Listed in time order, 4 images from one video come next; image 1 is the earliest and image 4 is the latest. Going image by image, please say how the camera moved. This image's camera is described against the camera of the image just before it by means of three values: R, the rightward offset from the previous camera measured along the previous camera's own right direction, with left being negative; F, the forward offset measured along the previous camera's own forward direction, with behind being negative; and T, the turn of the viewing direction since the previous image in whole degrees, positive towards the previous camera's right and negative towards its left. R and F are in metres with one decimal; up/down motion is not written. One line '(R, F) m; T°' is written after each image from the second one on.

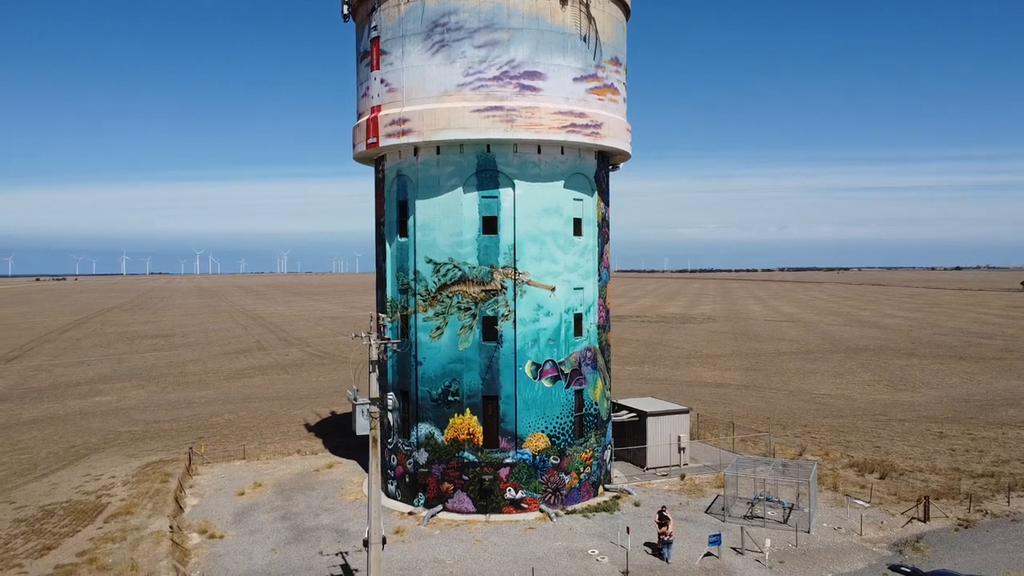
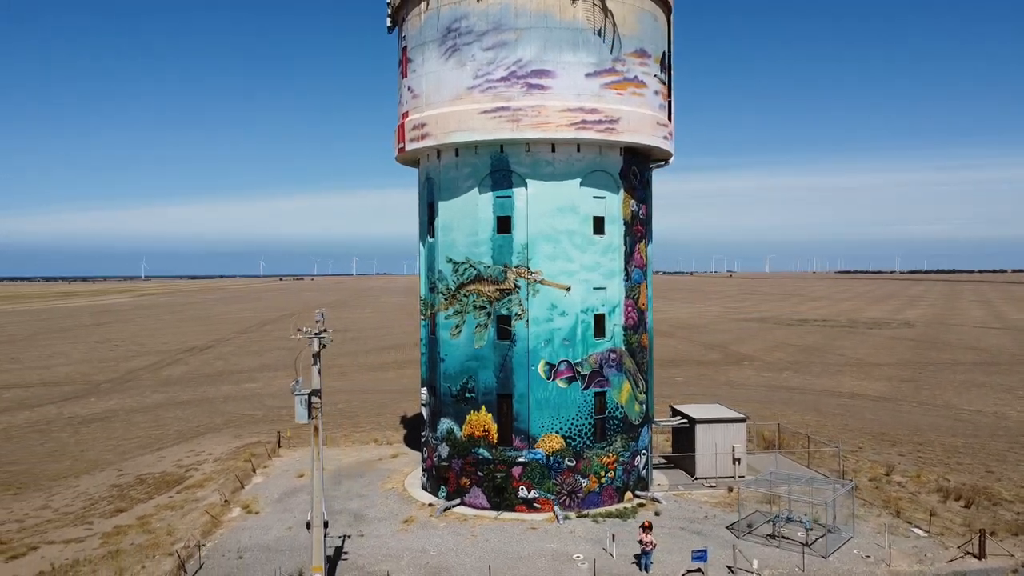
(+5.8, +0.7) m; -15°
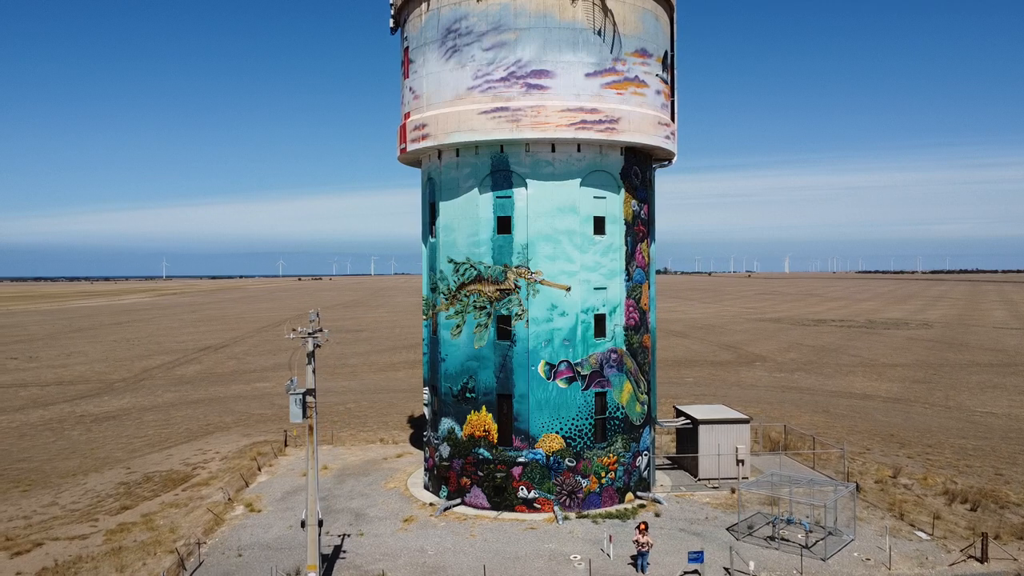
(+0.5, 0.0) m; -1°
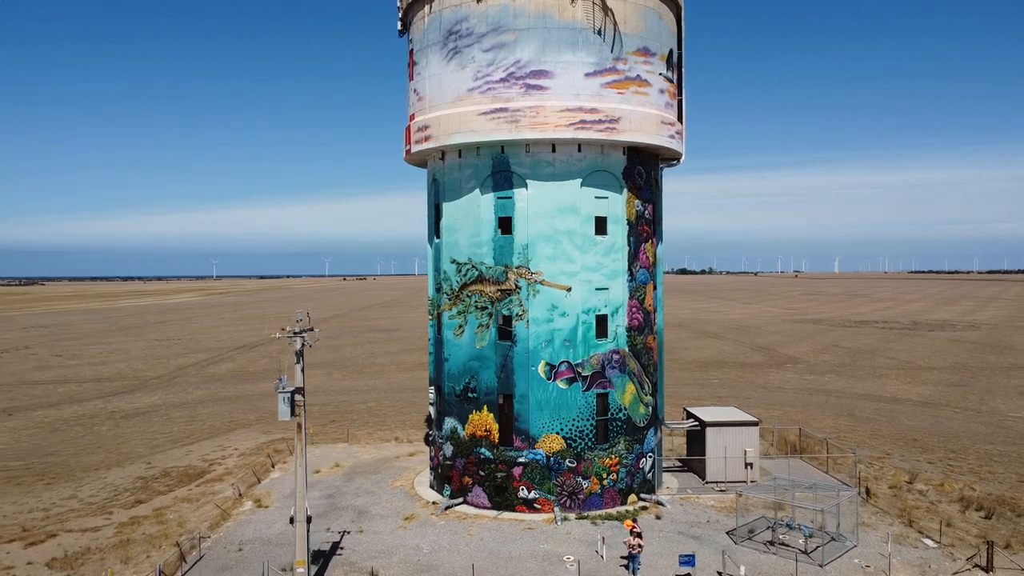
(+1.3, 0.0) m; -3°
